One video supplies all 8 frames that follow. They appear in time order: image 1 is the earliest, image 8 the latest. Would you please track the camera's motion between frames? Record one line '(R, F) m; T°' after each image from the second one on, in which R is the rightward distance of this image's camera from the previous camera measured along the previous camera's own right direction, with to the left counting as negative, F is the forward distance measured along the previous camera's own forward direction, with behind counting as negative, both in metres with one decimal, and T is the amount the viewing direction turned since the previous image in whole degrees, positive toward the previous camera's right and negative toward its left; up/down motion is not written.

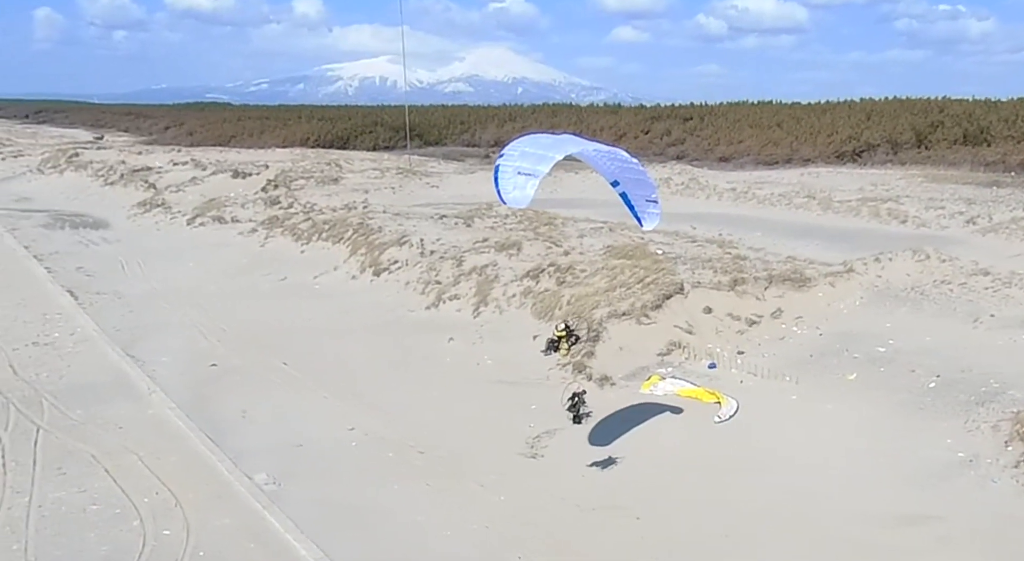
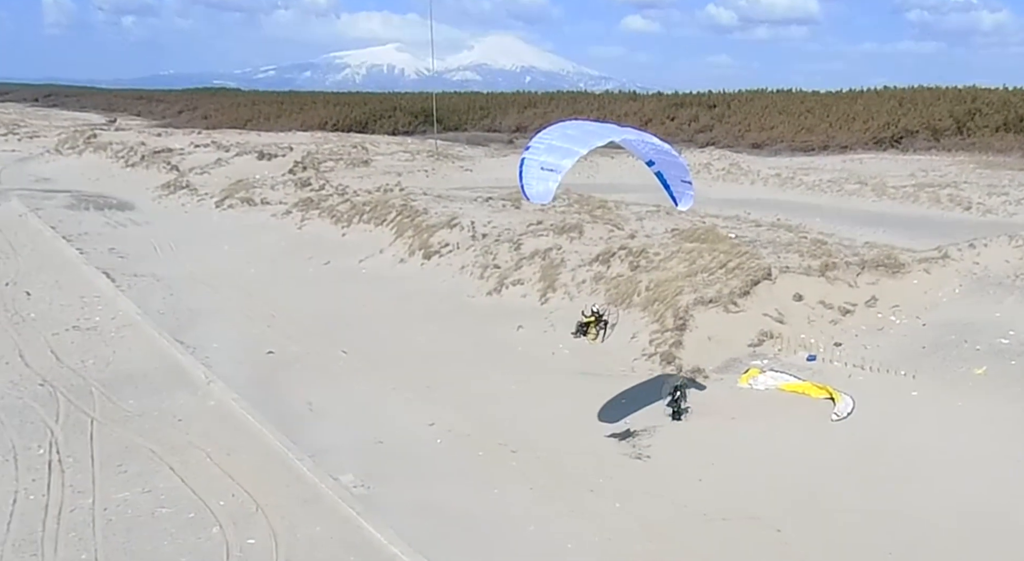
(-0.8, +0.9) m; 0°
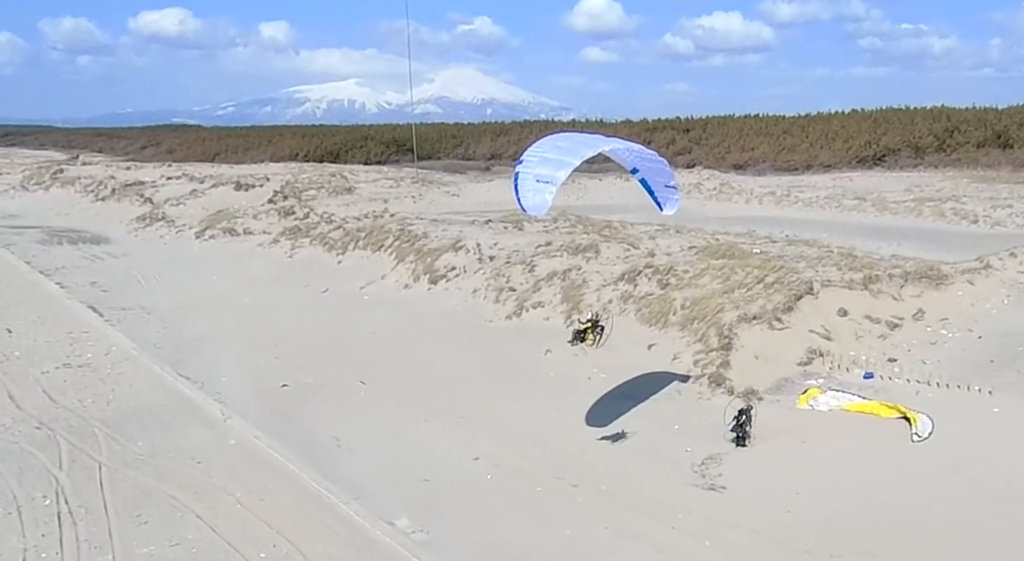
(-0.7, +0.8) m; +2°
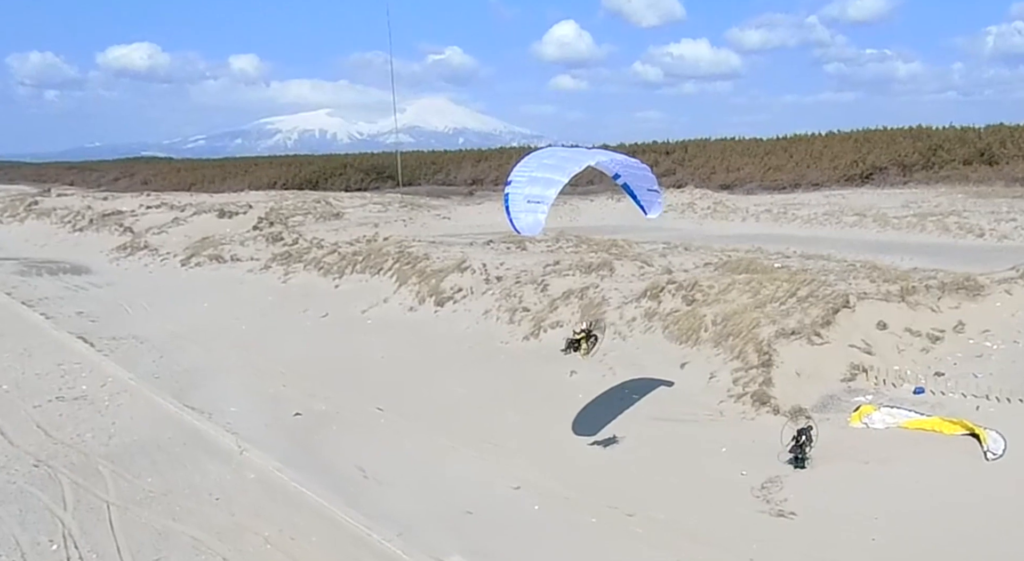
(-0.5, +0.6) m; +1°
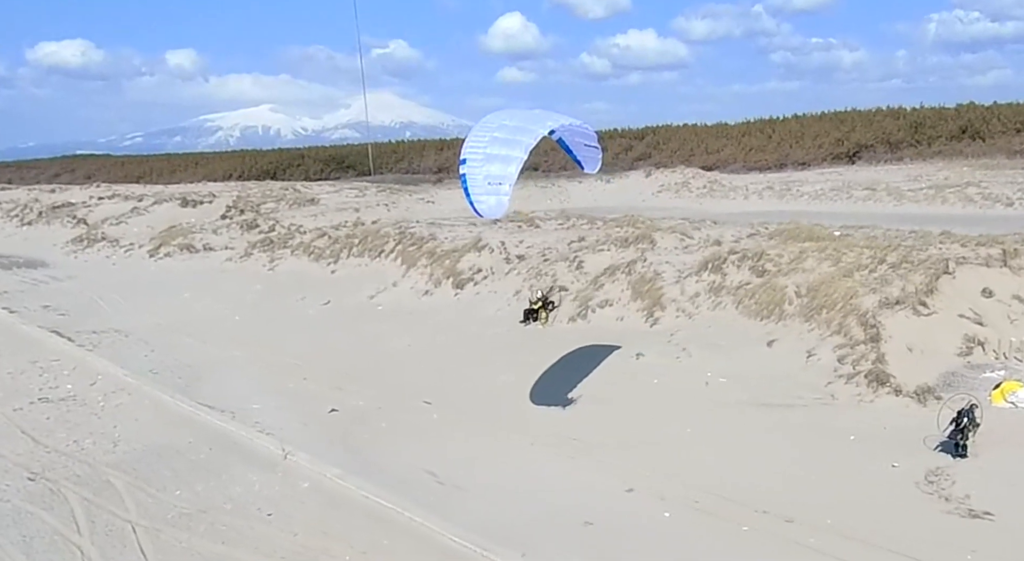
(-1.1, +1.4) m; +3°
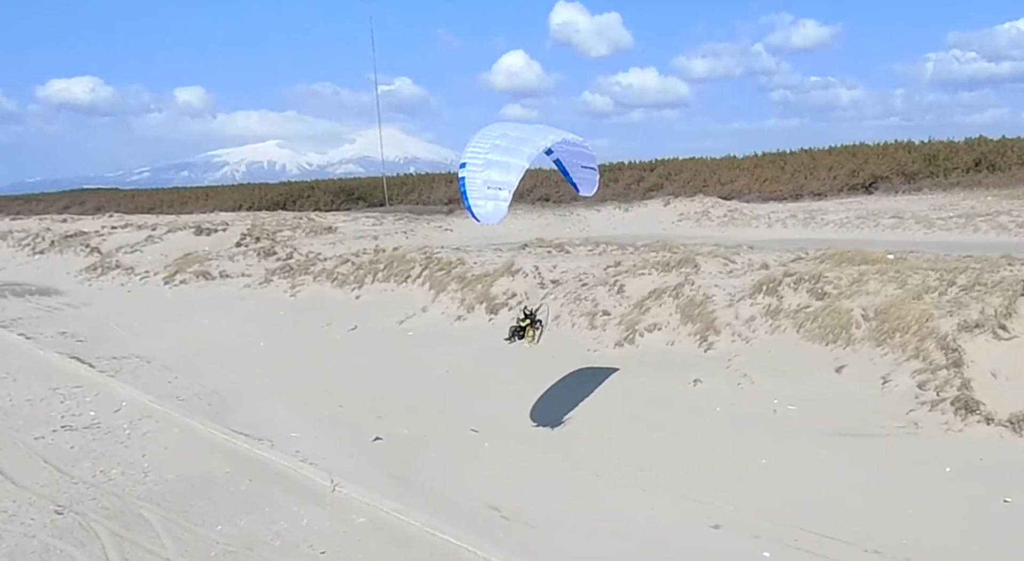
(-0.4, +0.5) m; 0°
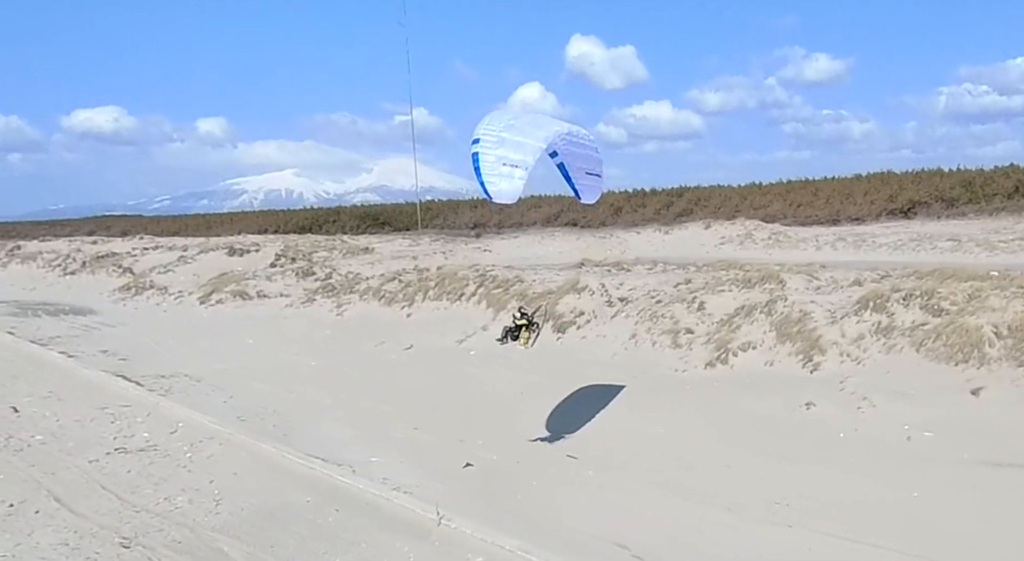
(-0.7, +0.8) m; -1°
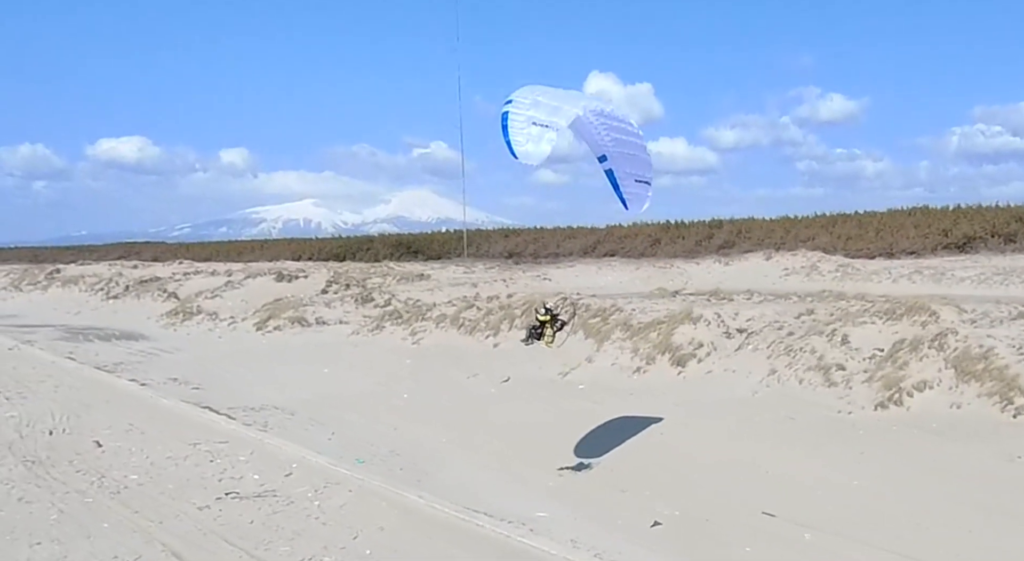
(-1.1, +1.1) m; -1°
